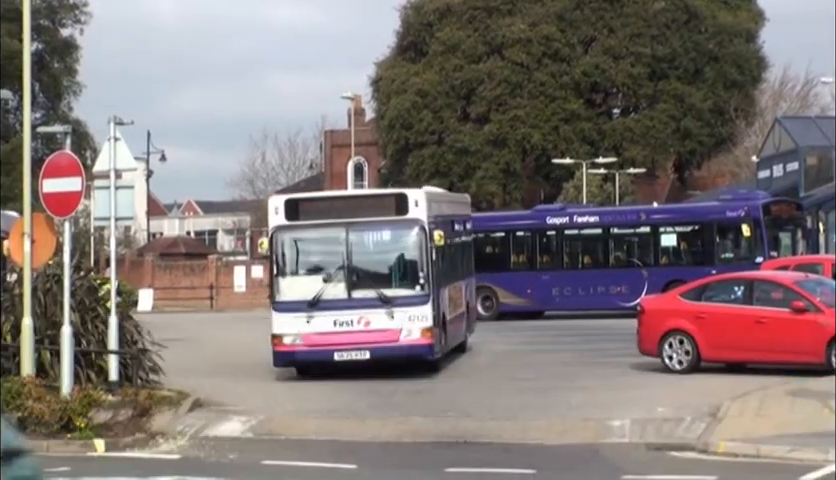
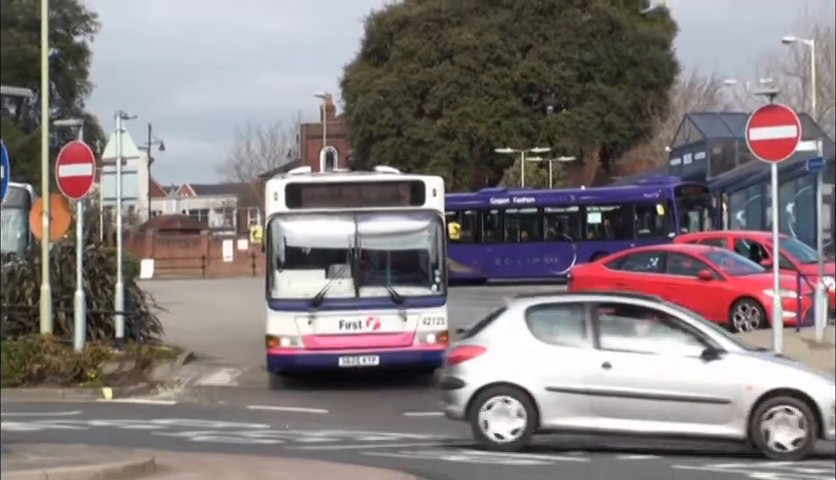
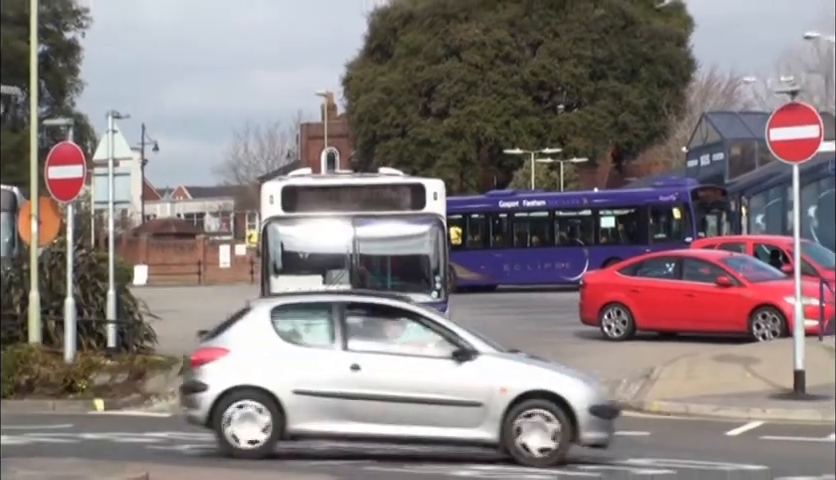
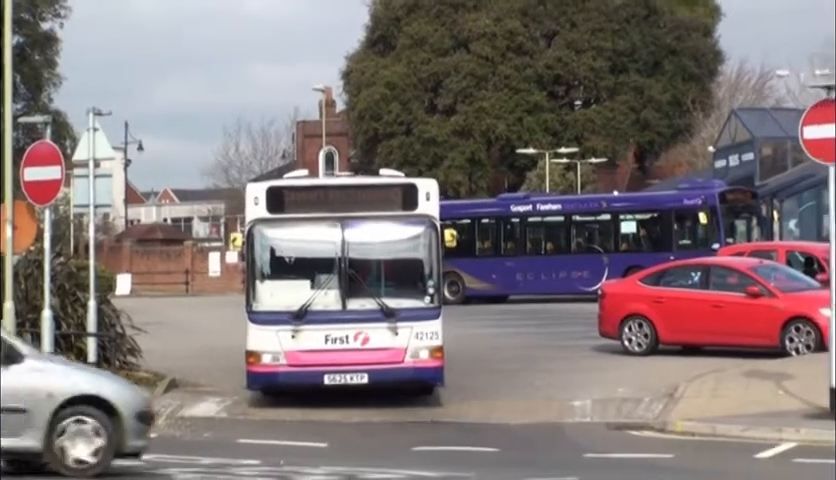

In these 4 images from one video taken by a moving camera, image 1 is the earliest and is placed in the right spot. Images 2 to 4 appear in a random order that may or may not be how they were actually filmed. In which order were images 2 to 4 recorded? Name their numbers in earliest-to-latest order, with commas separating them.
4, 3, 2
